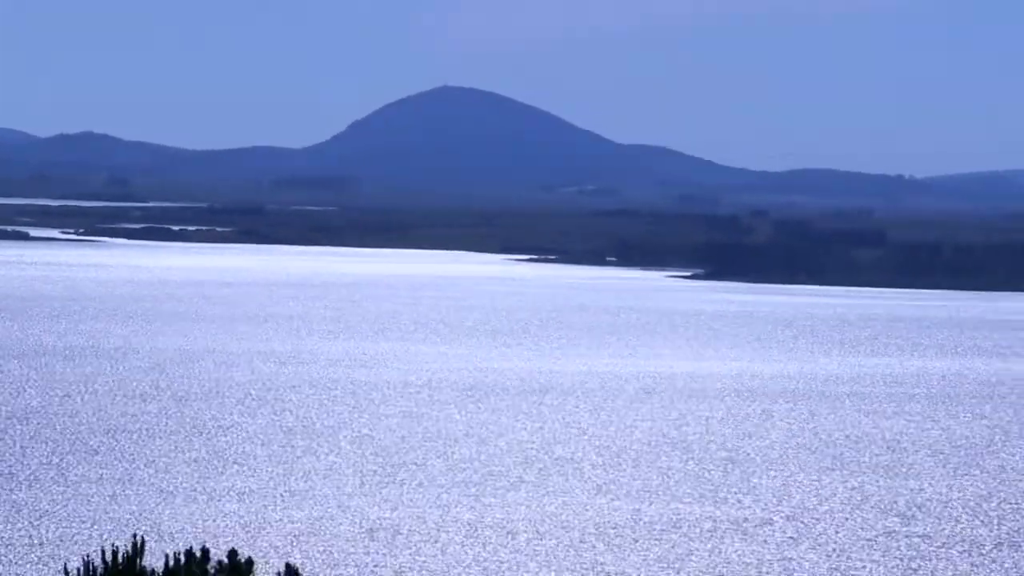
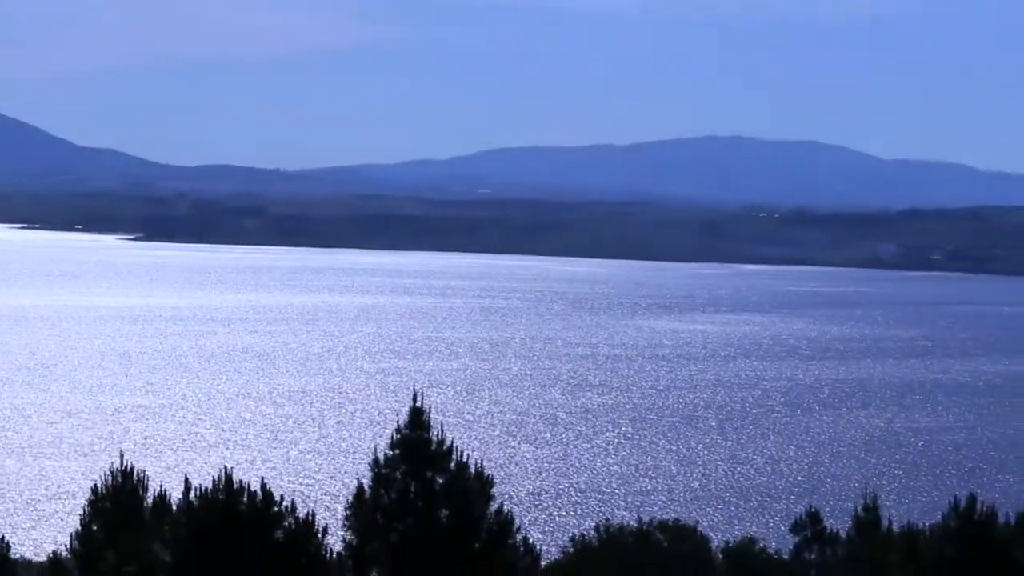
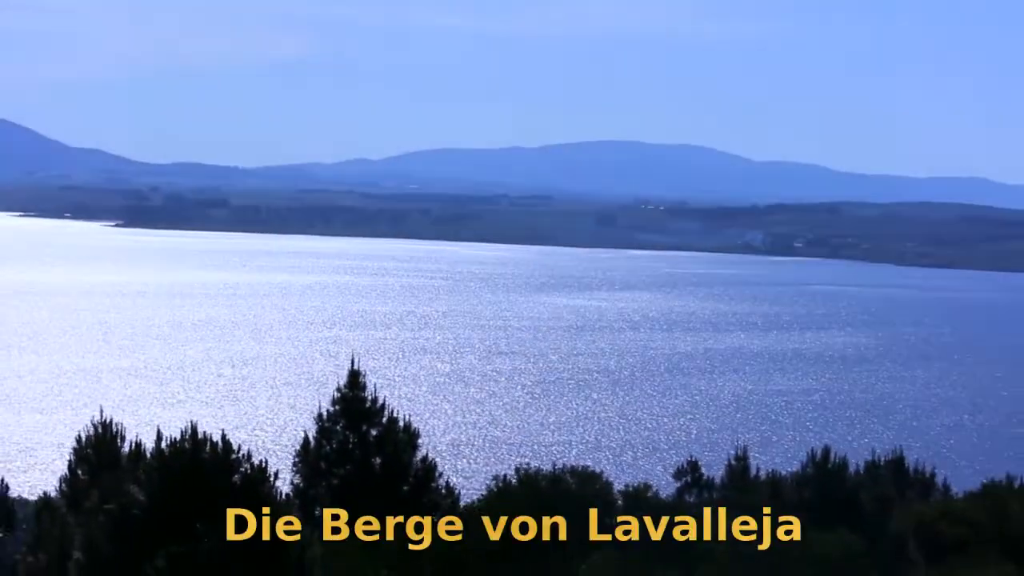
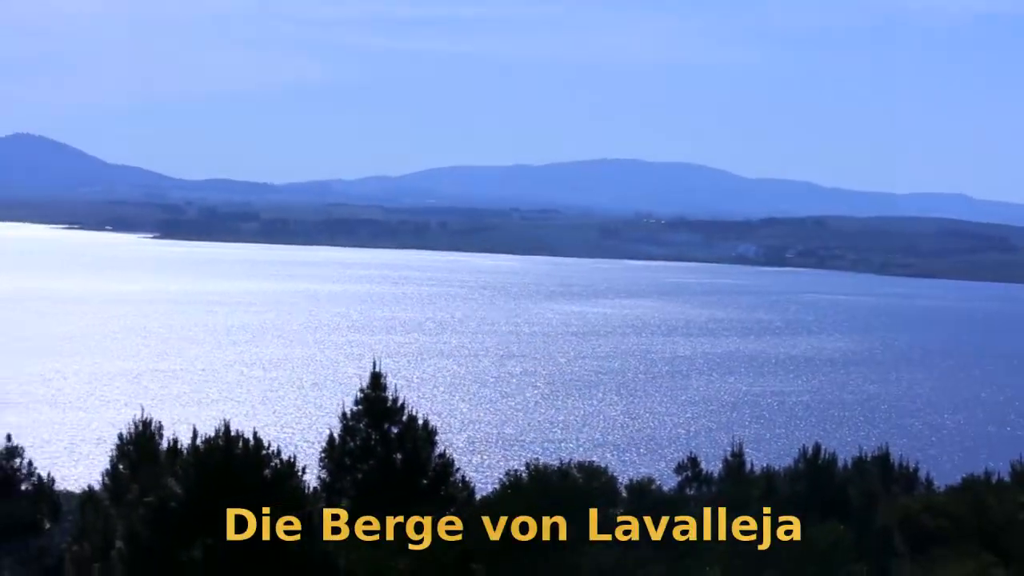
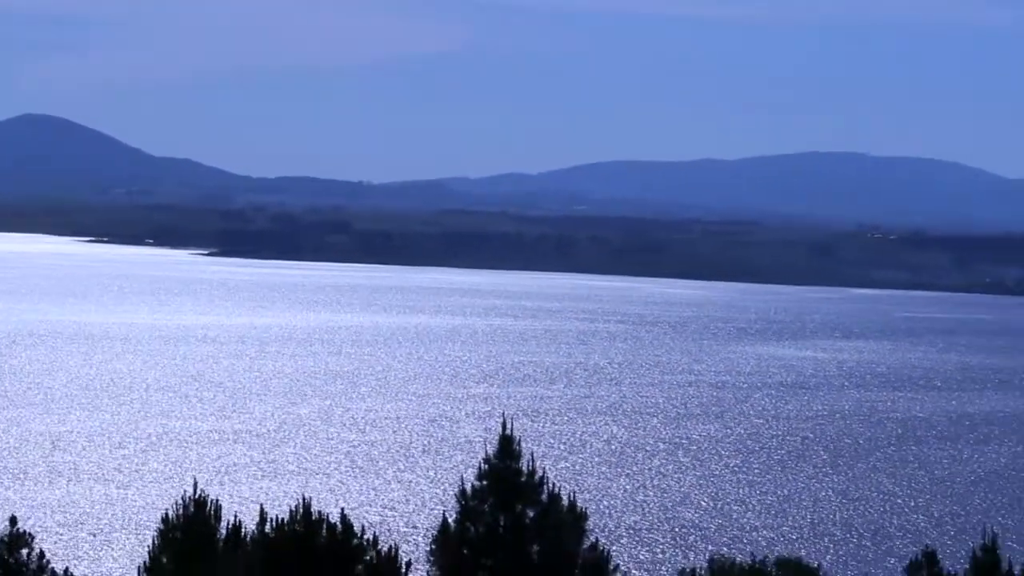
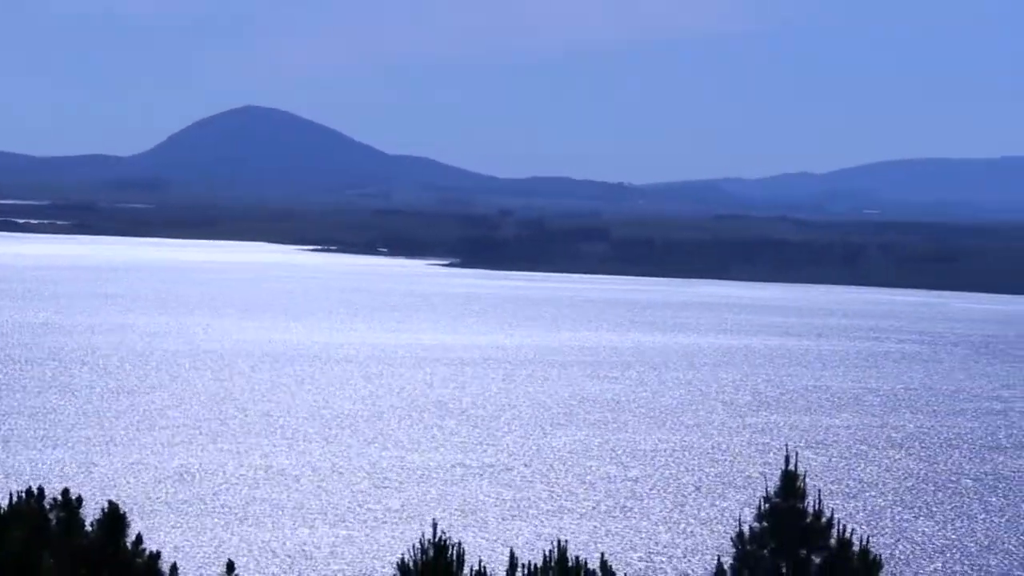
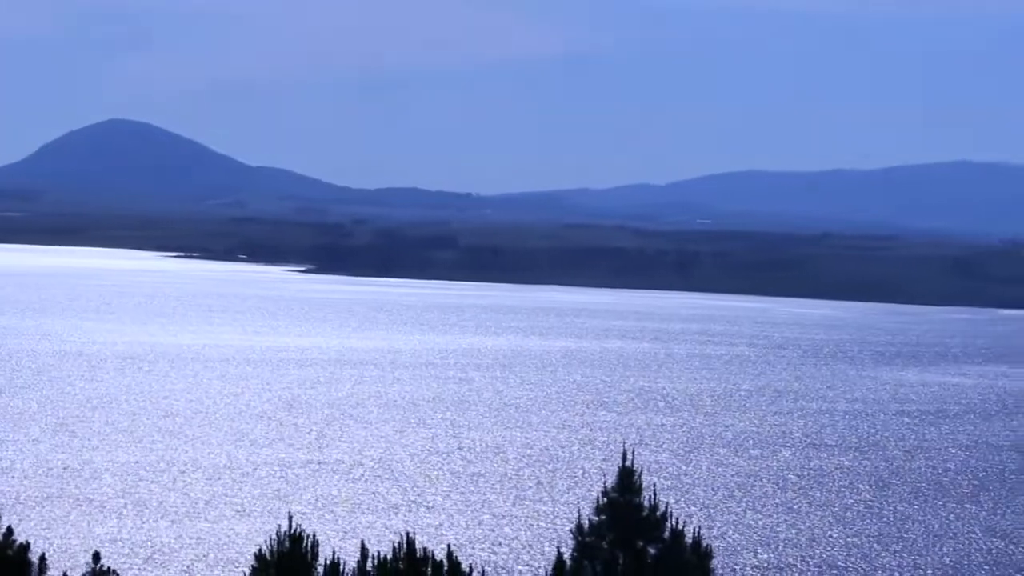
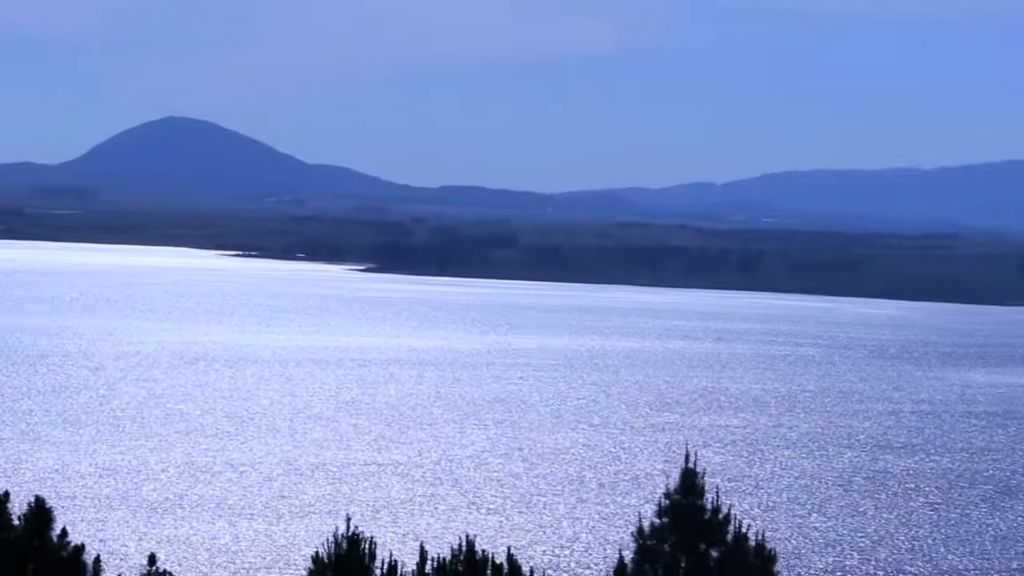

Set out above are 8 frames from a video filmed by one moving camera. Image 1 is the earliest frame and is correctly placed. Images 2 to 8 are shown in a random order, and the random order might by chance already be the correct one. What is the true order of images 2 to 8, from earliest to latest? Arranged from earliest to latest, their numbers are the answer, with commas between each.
6, 8, 7, 5, 2, 3, 4
